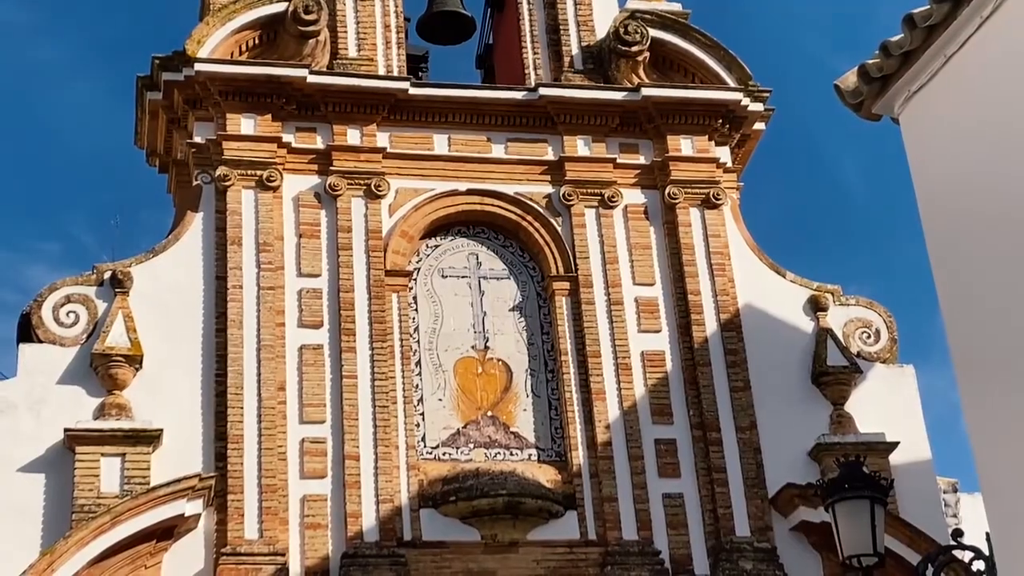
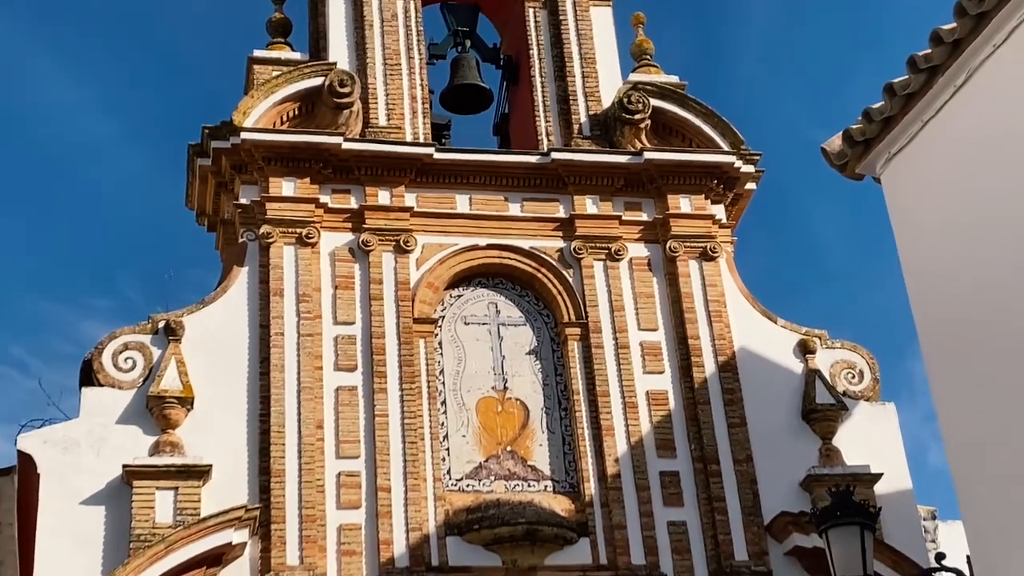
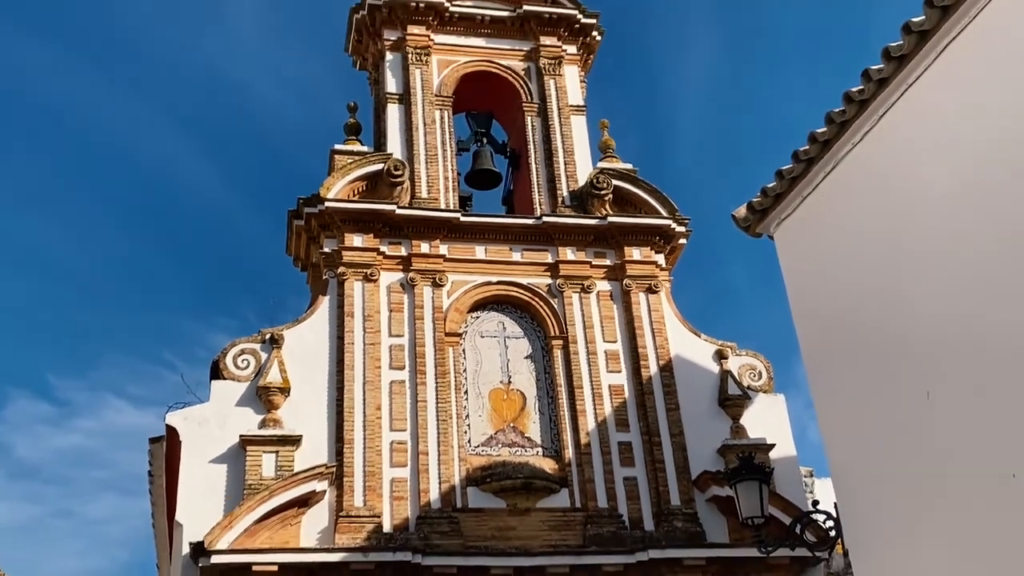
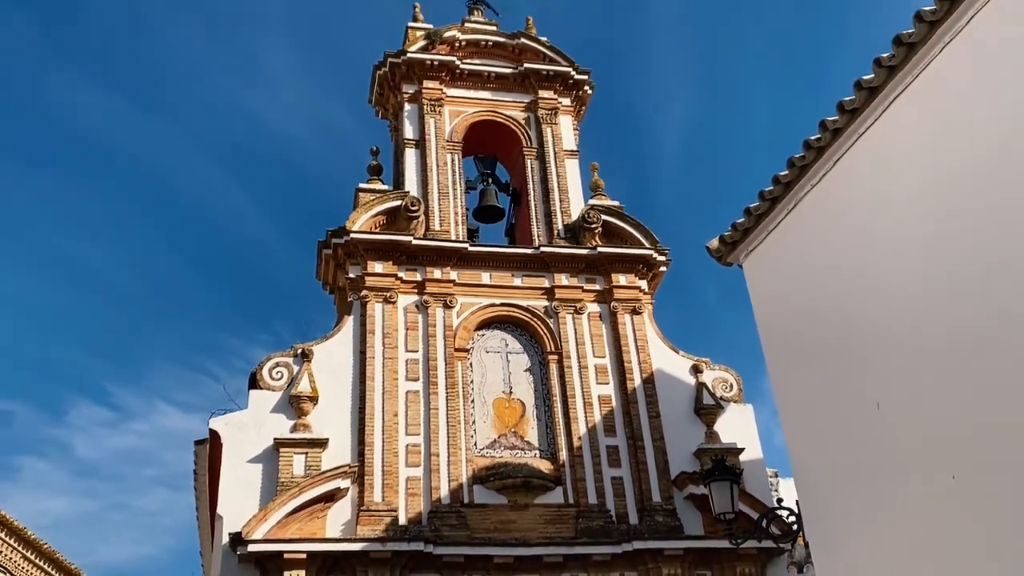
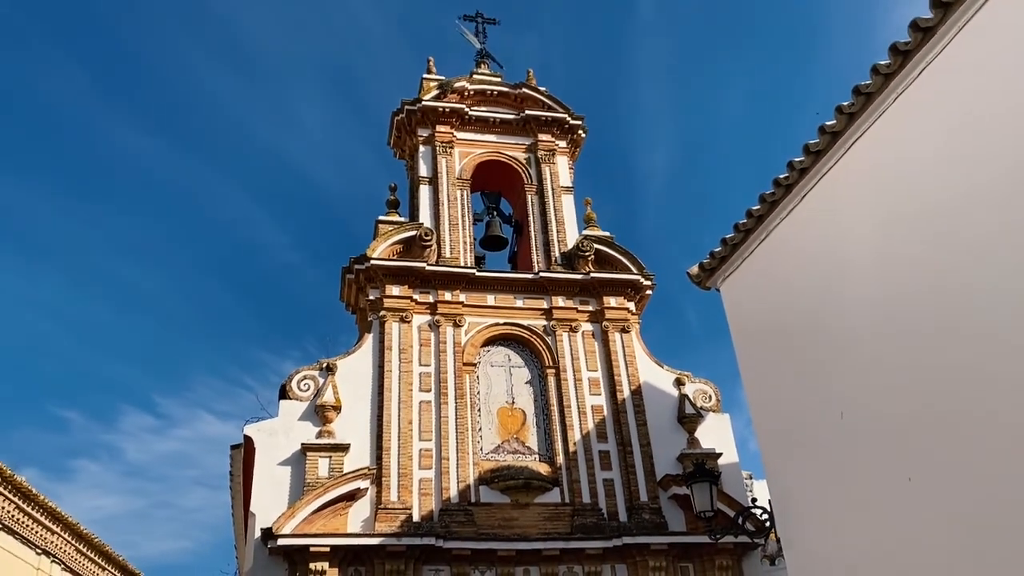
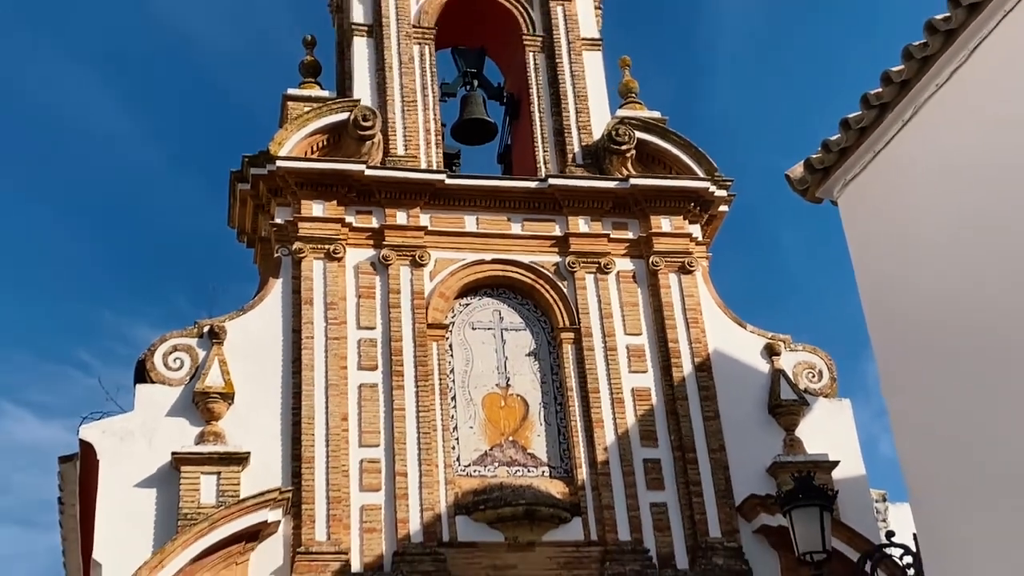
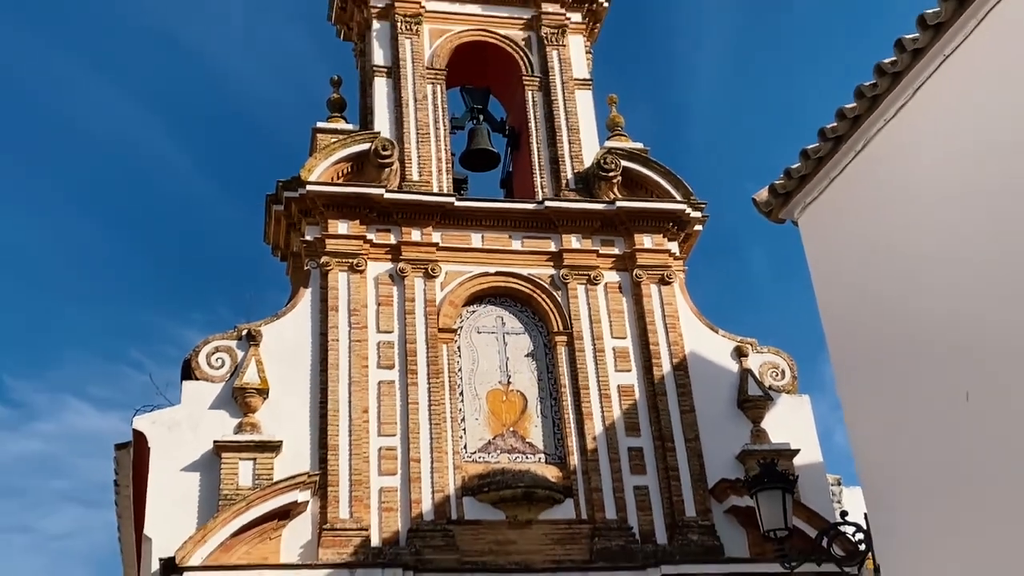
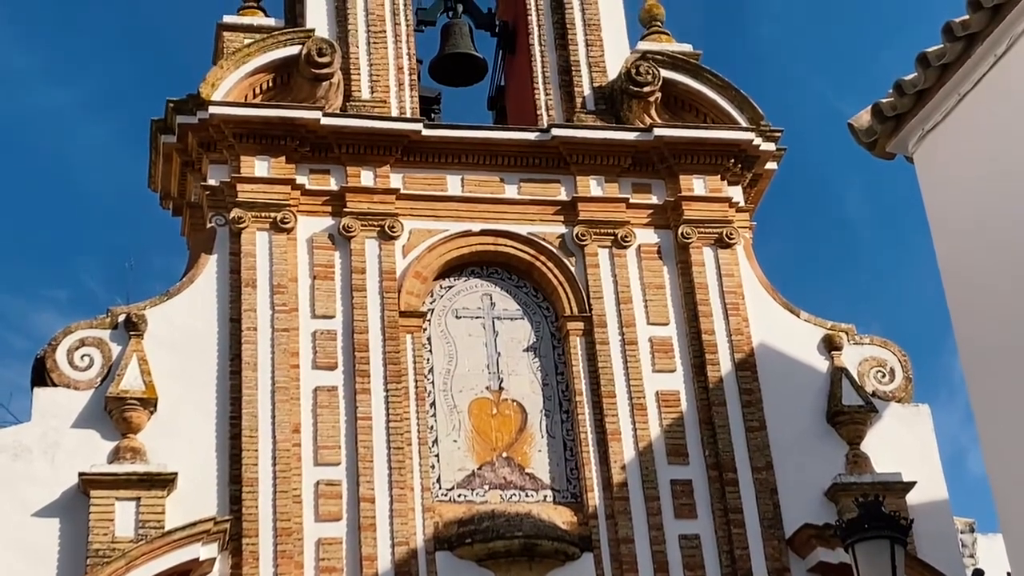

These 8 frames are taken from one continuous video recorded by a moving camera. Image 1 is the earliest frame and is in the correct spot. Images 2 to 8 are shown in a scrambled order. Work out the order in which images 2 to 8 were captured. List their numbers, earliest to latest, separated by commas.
8, 2, 6, 7, 3, 4, 5
